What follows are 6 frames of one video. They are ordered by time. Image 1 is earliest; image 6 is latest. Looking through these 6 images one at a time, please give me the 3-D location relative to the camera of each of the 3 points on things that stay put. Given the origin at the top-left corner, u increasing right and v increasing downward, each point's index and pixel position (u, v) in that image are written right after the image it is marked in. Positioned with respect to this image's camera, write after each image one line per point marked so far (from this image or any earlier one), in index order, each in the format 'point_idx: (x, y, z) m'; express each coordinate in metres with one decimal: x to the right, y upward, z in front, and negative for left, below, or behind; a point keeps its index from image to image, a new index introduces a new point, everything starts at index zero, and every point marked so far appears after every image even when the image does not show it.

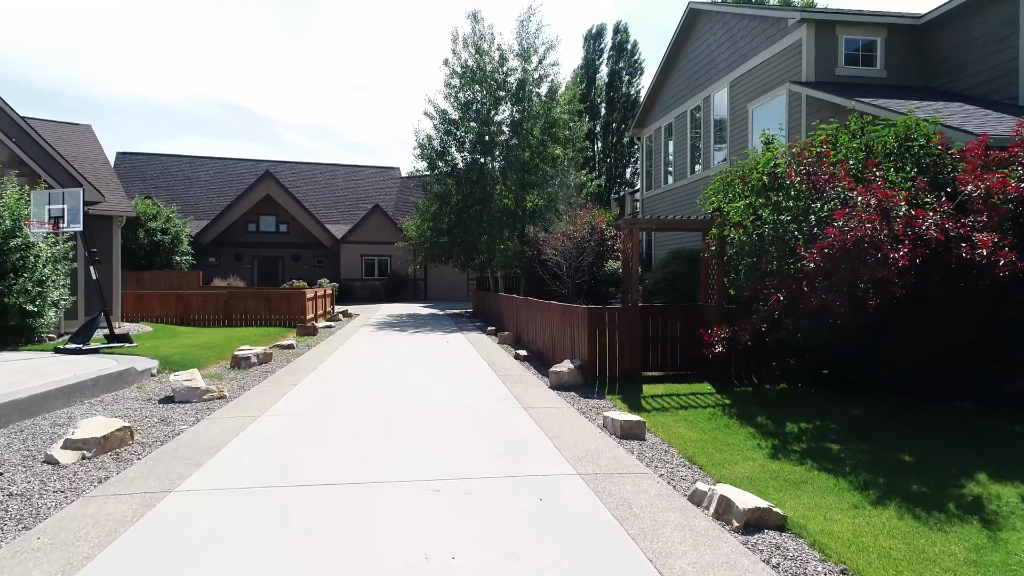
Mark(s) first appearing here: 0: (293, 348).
0: (-4.6, -1.3, +15.1) m
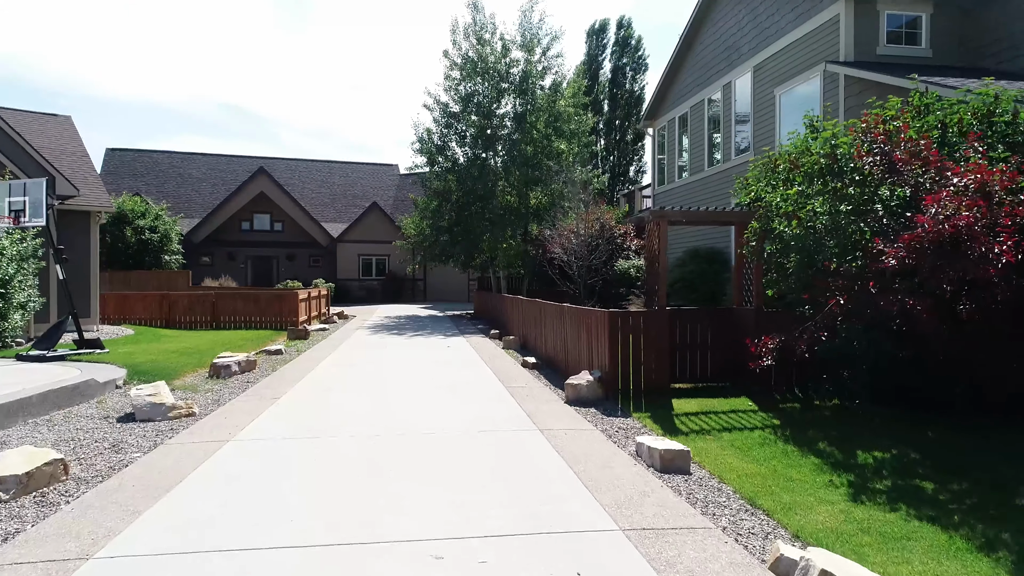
0: (-4.5, -1.3, +13.9) m
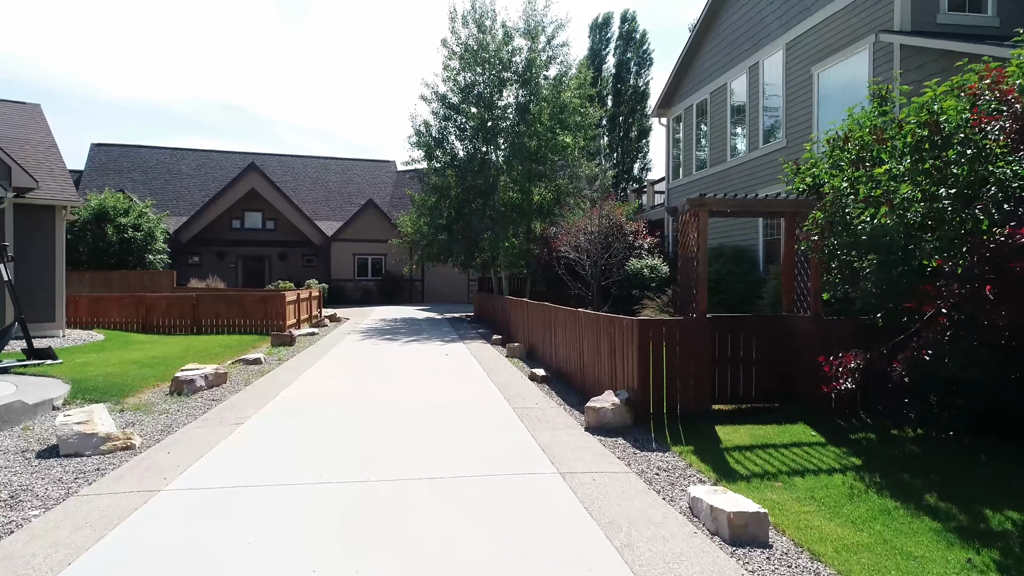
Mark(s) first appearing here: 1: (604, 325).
0: (-4.4, -1.3, +12.5) m
1: (+1.0, -0.4, +8.1) m
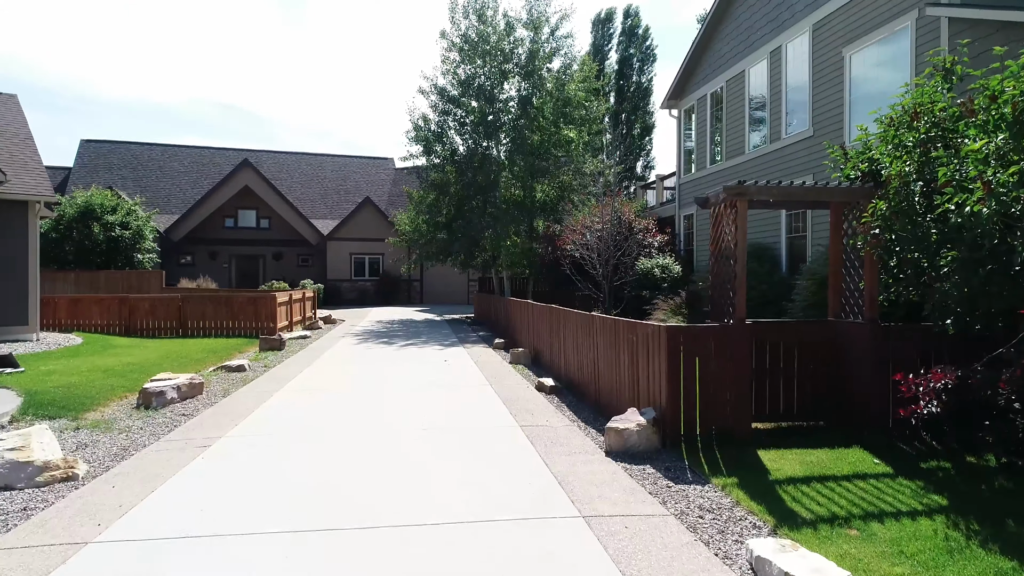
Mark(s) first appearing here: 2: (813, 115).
0: (-4.3, -1.3, +11.5) m
1: (+1.1, -0.4, +7.2) m
2: (+5.0, +2.9, +11.9) m
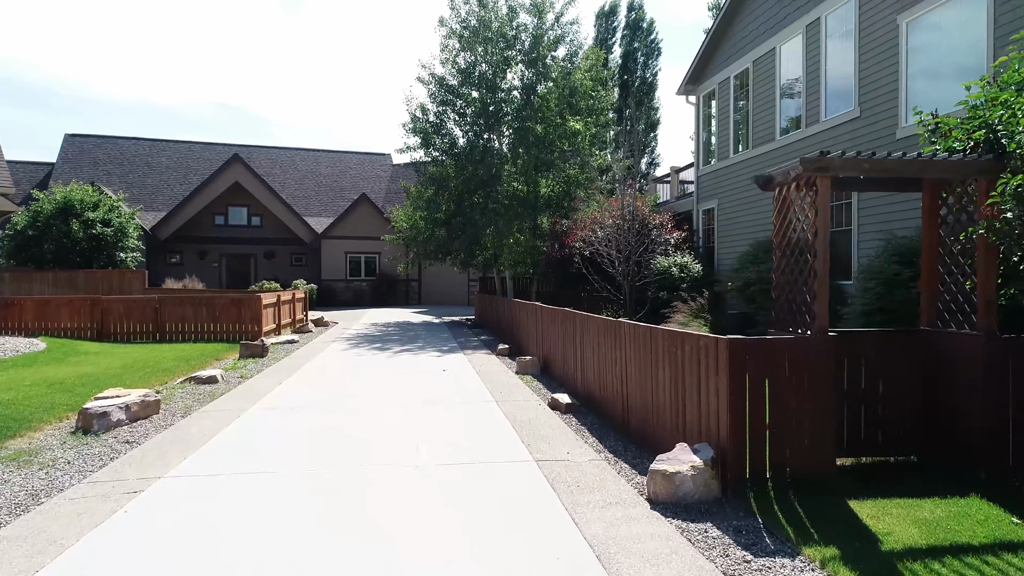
0: (-4.2, -1.4, +10.2) m
1: (+1.2, -0.4, +5.8) m
2: (+5.1, +2.9, +10.5) m
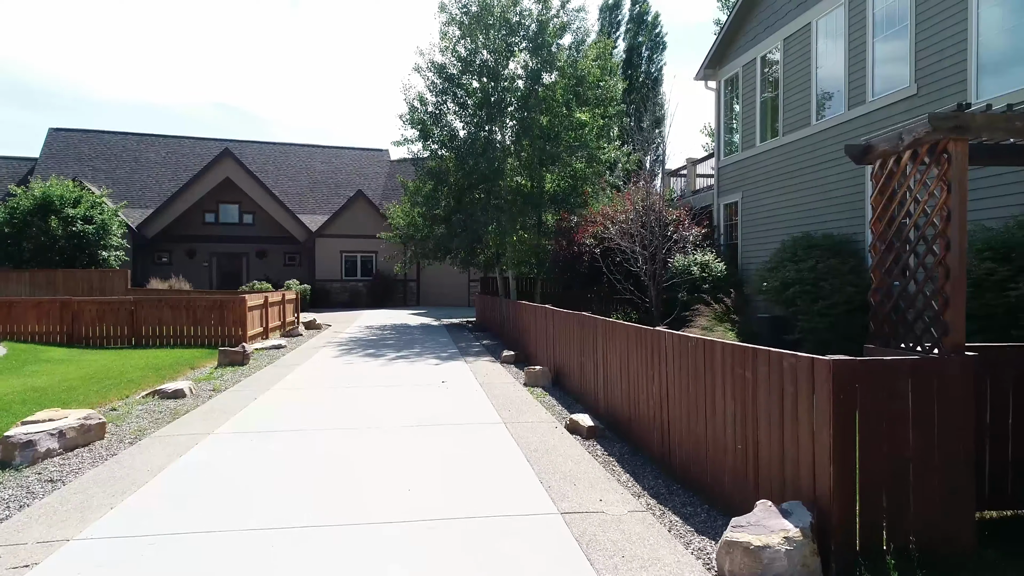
0: (-4.1, -1.4, +8.9) m
1: (+1.3, -0.5, +4.5) m
2: (+5.2, +2.8, +9.3) m
